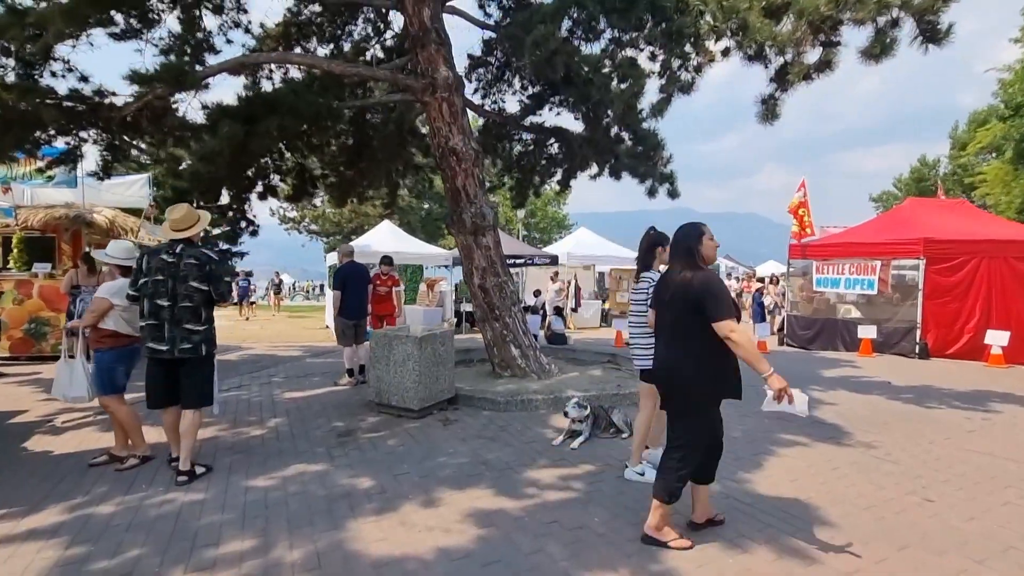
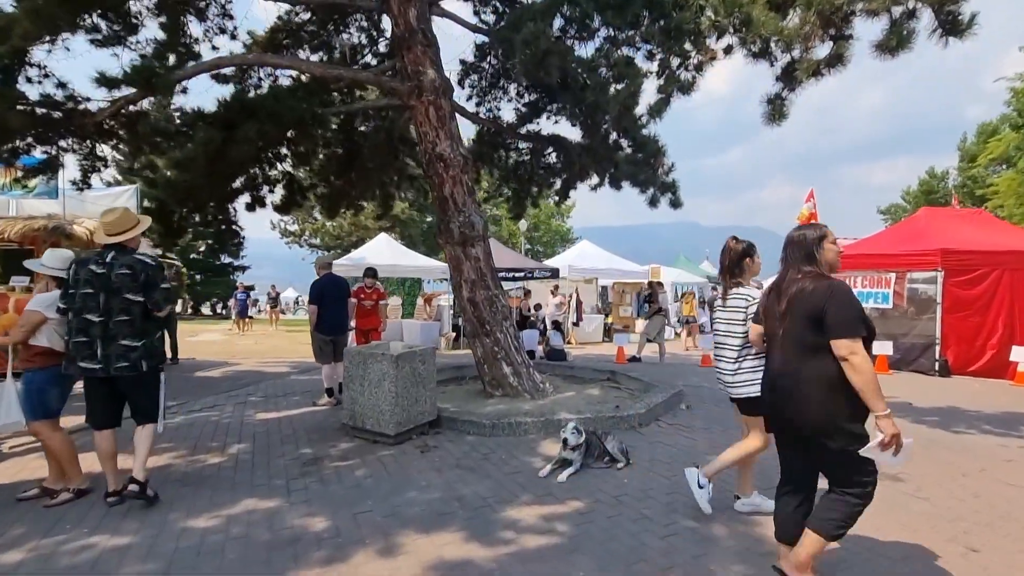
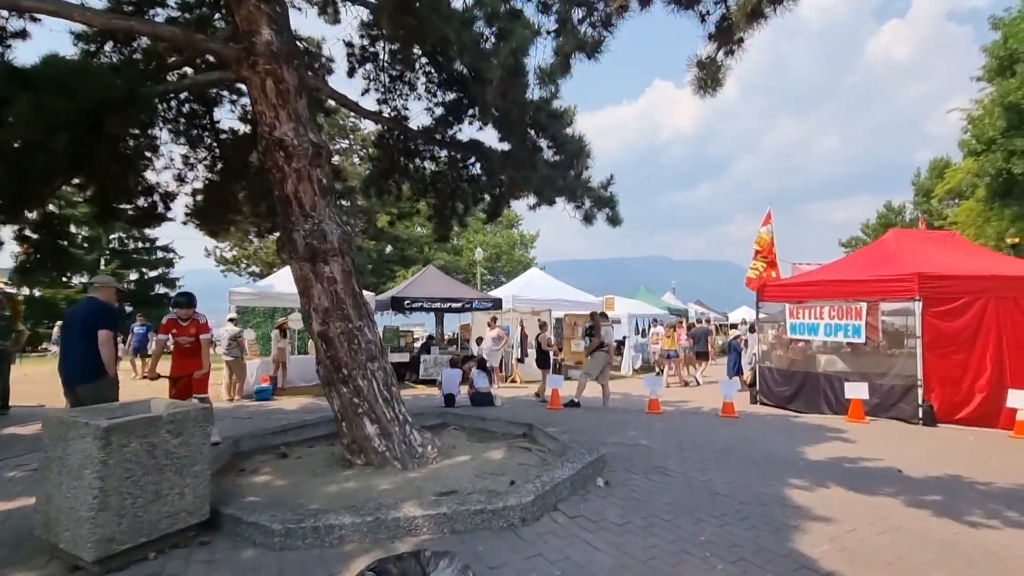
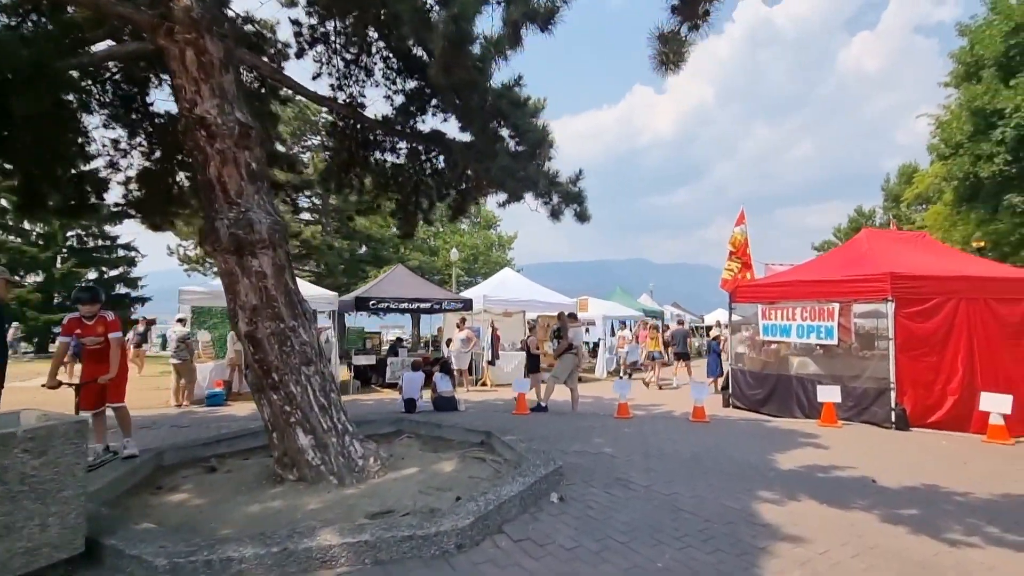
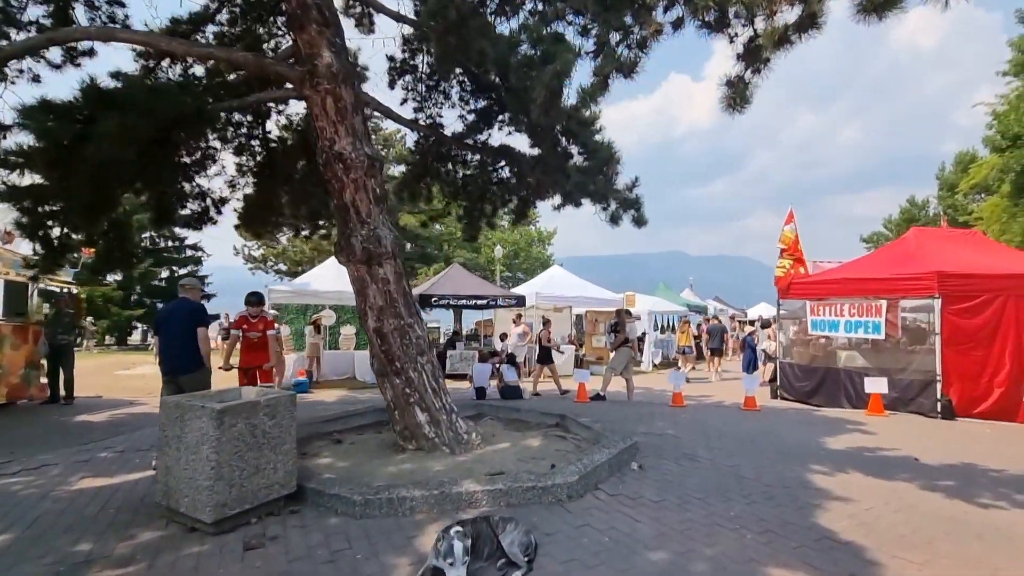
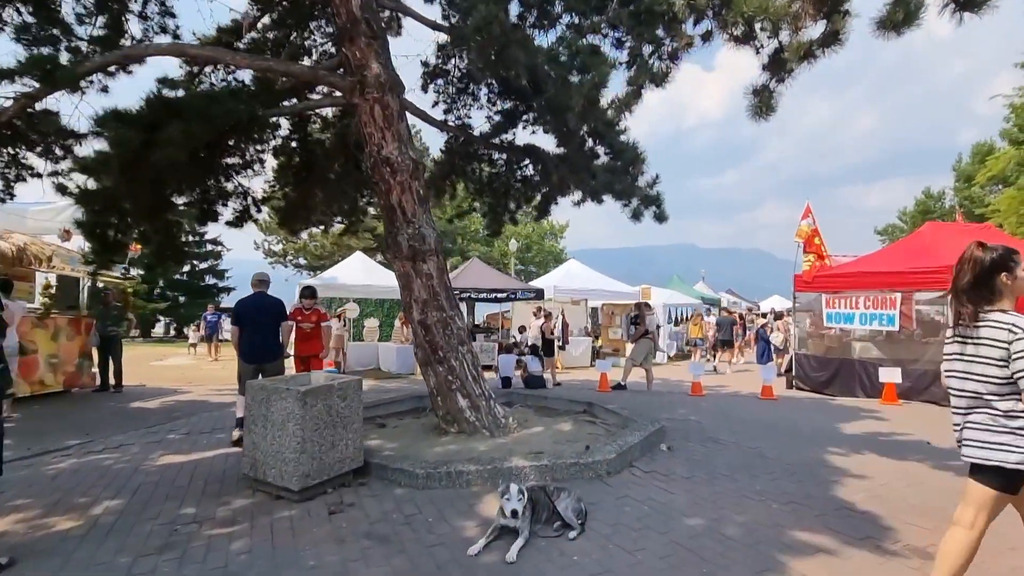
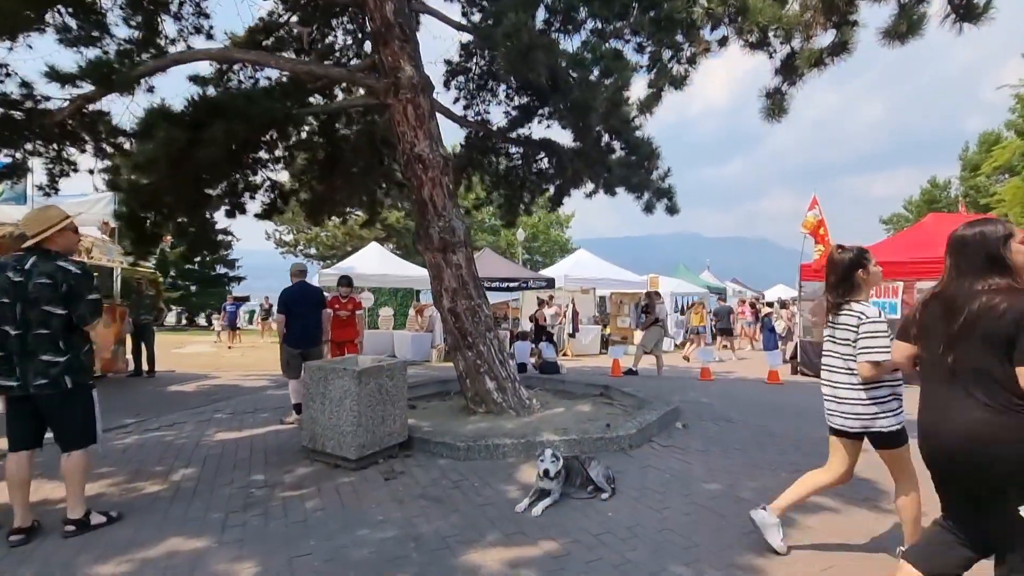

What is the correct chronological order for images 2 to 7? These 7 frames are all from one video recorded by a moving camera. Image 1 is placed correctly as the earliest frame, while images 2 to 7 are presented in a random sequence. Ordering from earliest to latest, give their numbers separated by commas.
2, 7, 6, 5, 3, 4
